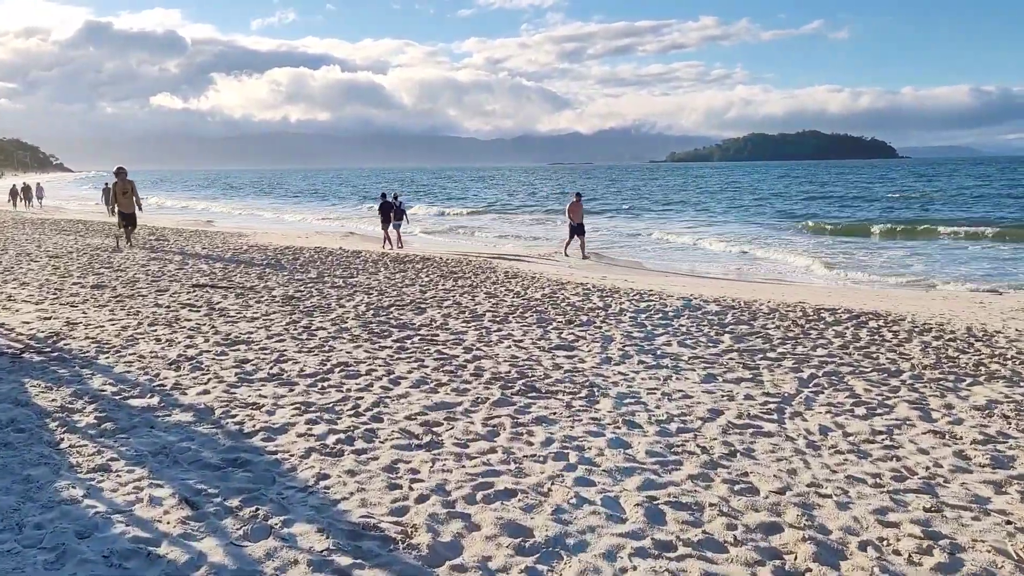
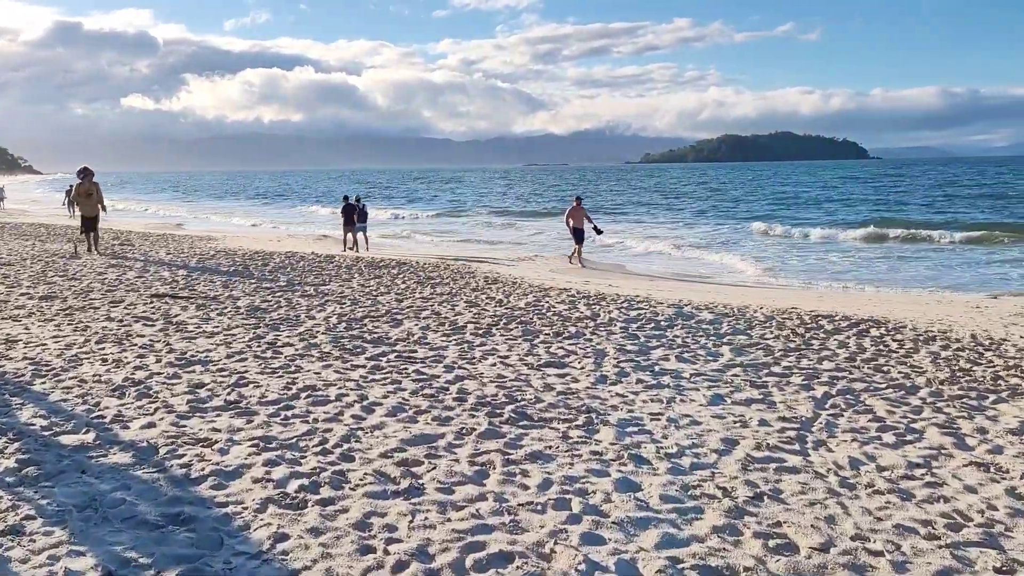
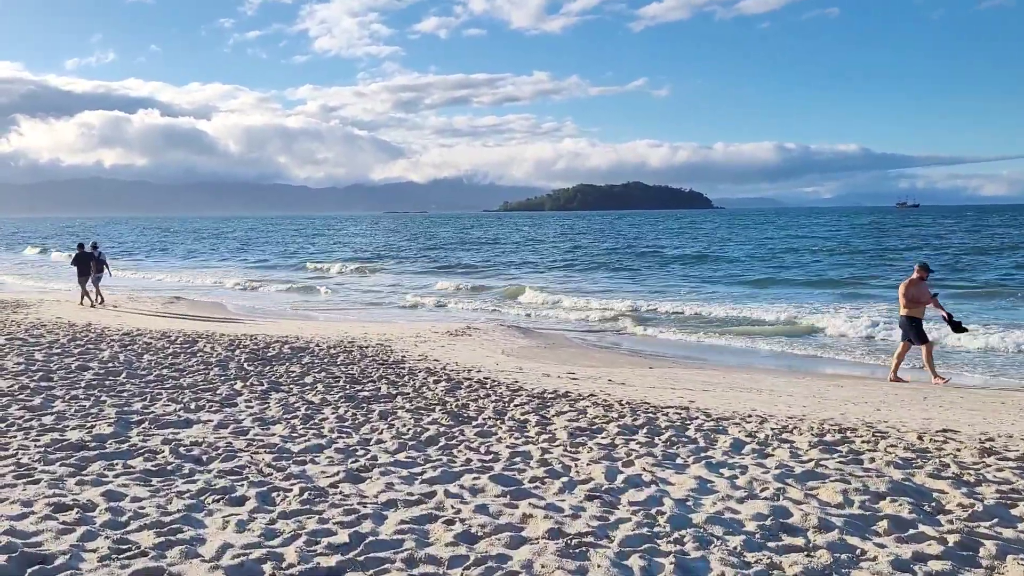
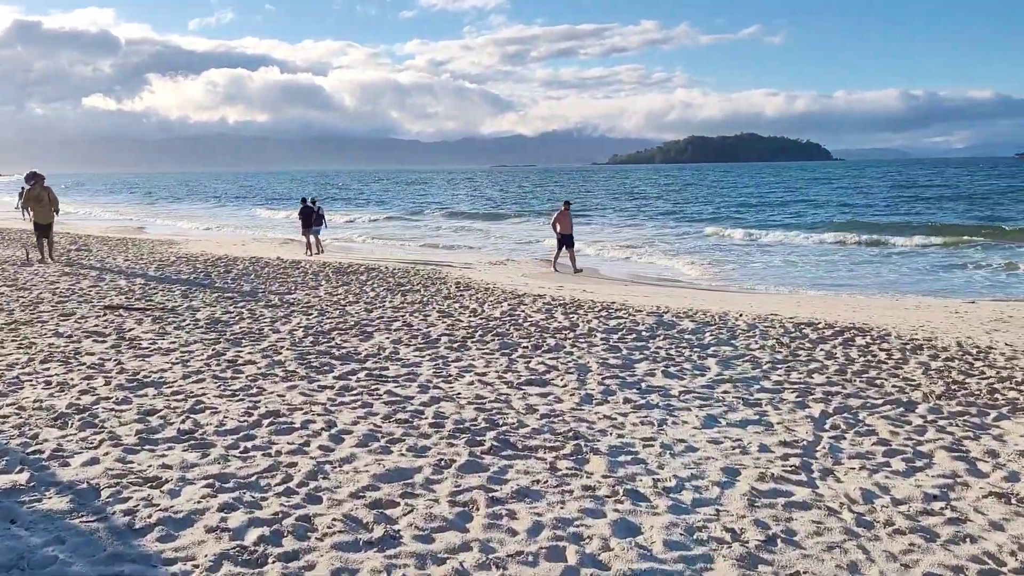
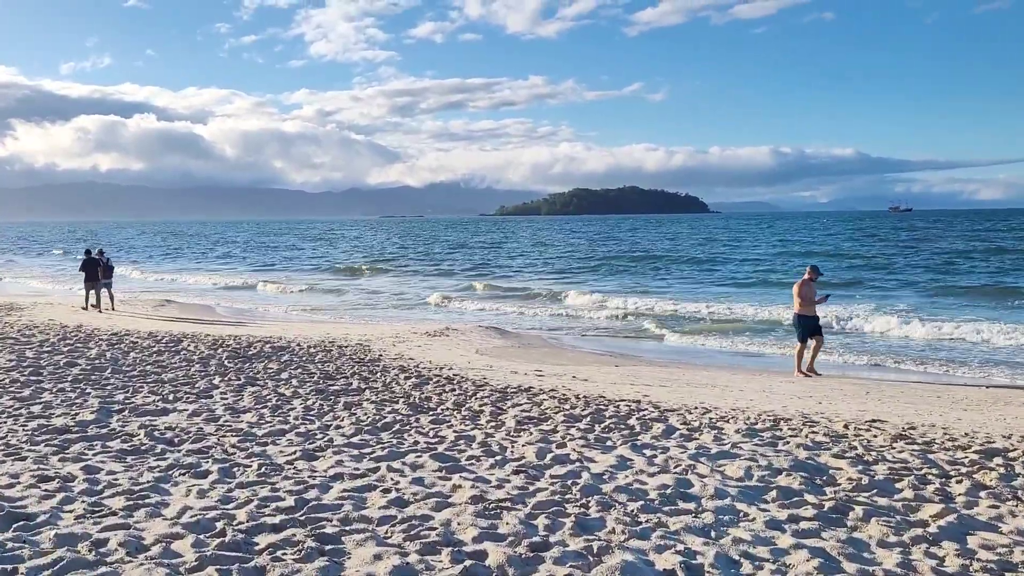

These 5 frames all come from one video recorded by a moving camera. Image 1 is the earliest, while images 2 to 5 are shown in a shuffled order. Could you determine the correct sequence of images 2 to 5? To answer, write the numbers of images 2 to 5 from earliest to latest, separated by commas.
2, 4, 5, 3
